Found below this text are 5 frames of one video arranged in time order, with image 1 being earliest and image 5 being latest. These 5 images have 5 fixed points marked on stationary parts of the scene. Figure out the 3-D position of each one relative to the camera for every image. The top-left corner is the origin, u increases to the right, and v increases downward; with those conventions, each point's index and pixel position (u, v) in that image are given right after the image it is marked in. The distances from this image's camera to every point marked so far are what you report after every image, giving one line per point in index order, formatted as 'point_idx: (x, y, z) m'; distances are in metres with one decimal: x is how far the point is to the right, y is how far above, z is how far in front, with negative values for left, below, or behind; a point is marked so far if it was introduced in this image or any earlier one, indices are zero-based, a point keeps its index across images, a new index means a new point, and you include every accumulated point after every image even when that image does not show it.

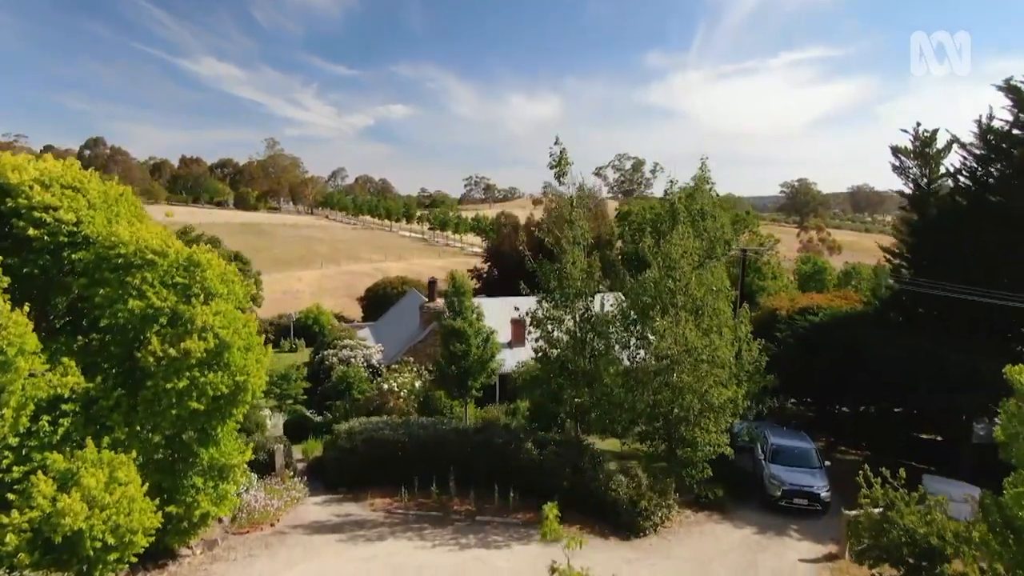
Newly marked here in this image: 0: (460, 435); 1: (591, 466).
0: (-1.1, -3.1, +16.2) m
1: (+1.5, -3.5, +15.2) m
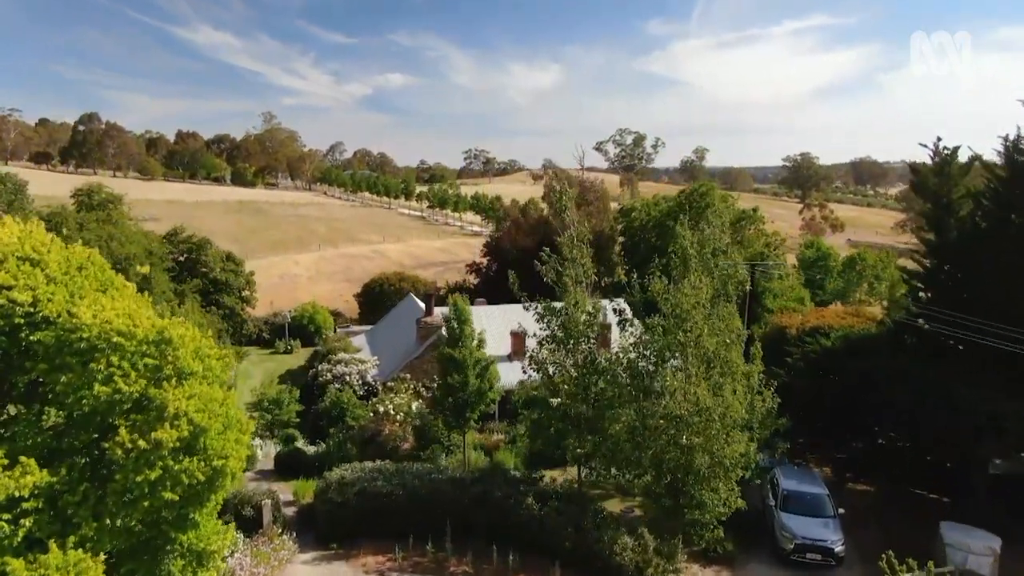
0: (-1.1, -4.0, +15.4) m
1: (+1.5, -4.4, +14.5) m
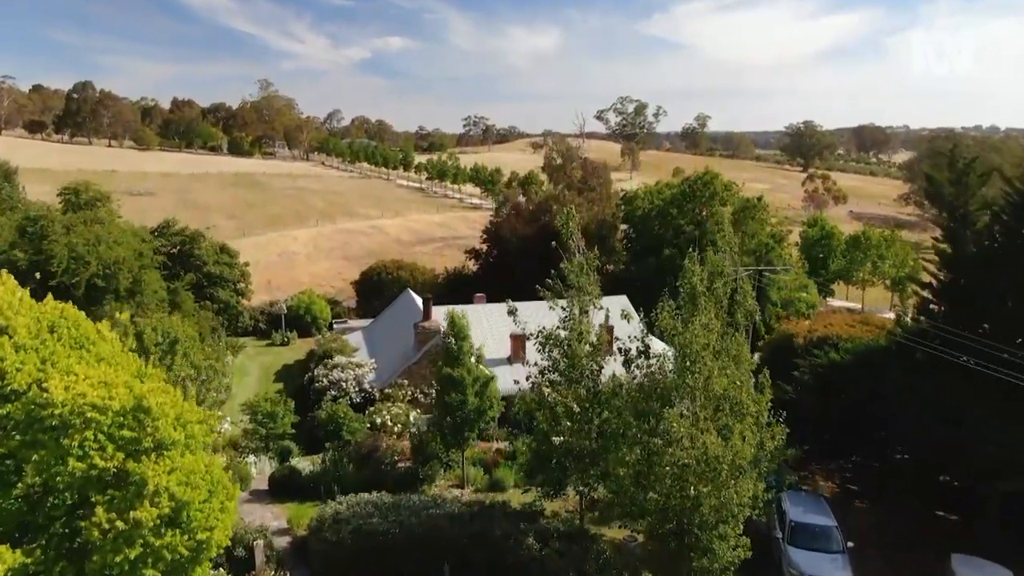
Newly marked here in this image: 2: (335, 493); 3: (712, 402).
0: (-1.1, -4.6, +15.0) m
1: (+1.5, -5.1, +14.0) m
2: (-4.5, -5.2, +19.6) m
3: (+3.5, -1.9, +13.5) m
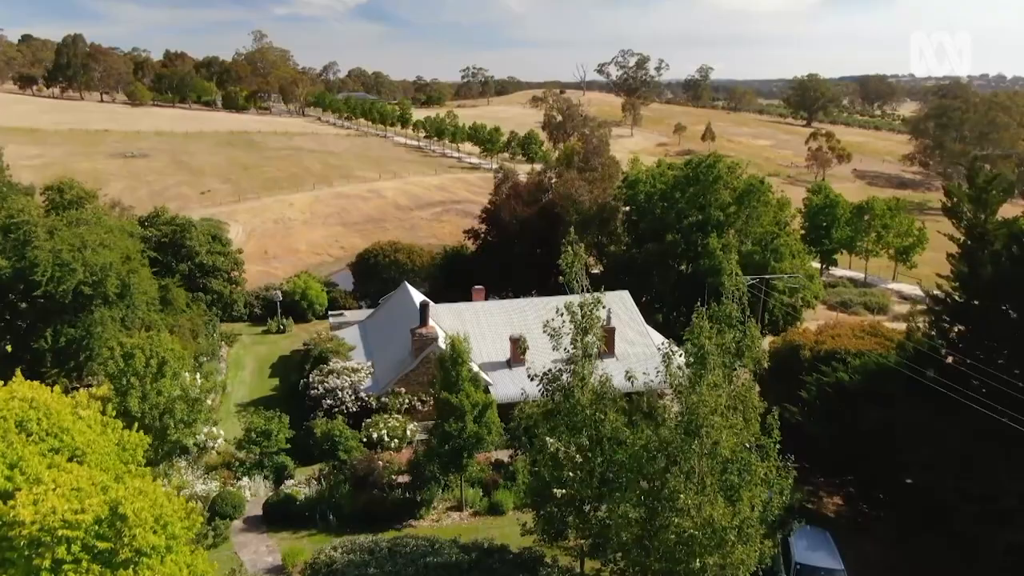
0: (-1.1, -5.4, +14.6) m
1: (+1.5, -6.0, +13.7) m
2: (-4.5, -5.8, +19.2) m
3: (+3.4, -2.9, +13.0) m
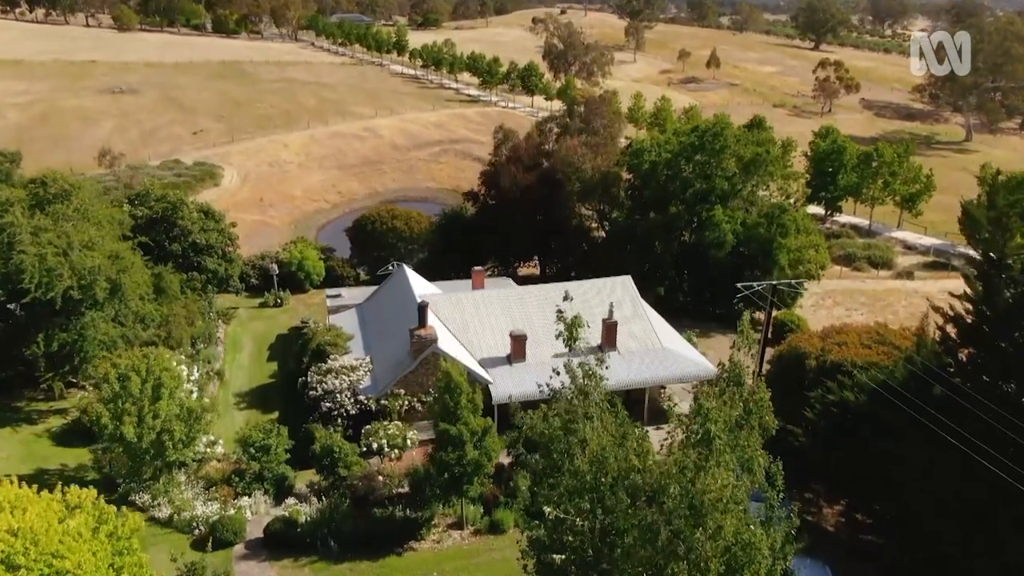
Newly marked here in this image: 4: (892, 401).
0: (-1.1, -6.5, +14.6) m
1: (+1.5, -7.2, +13.8) m
2: (-4.5, -6.4, +19.3) m
3: (+3.5, -4.1, +12.8) m
4: (+9.8, -2.8, +20.2) m
